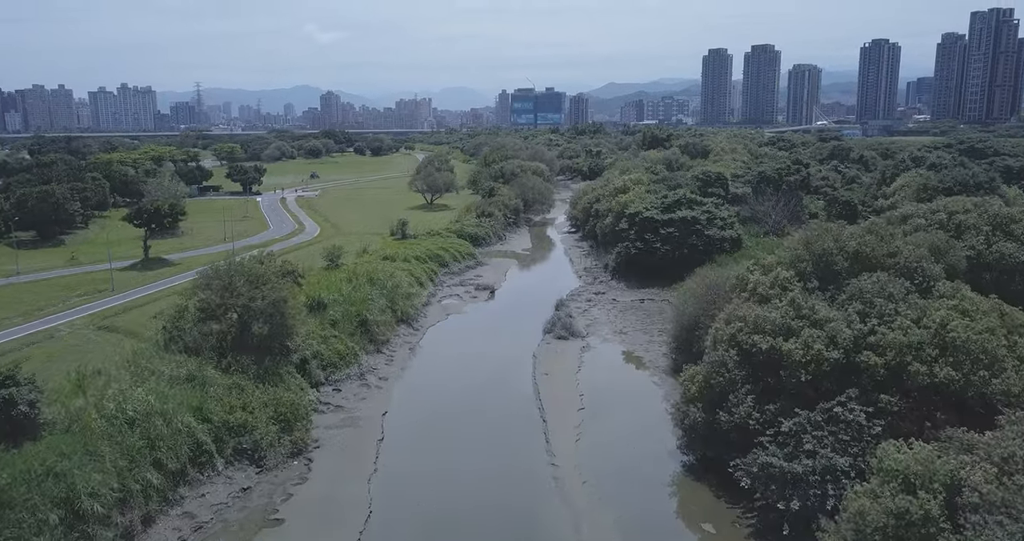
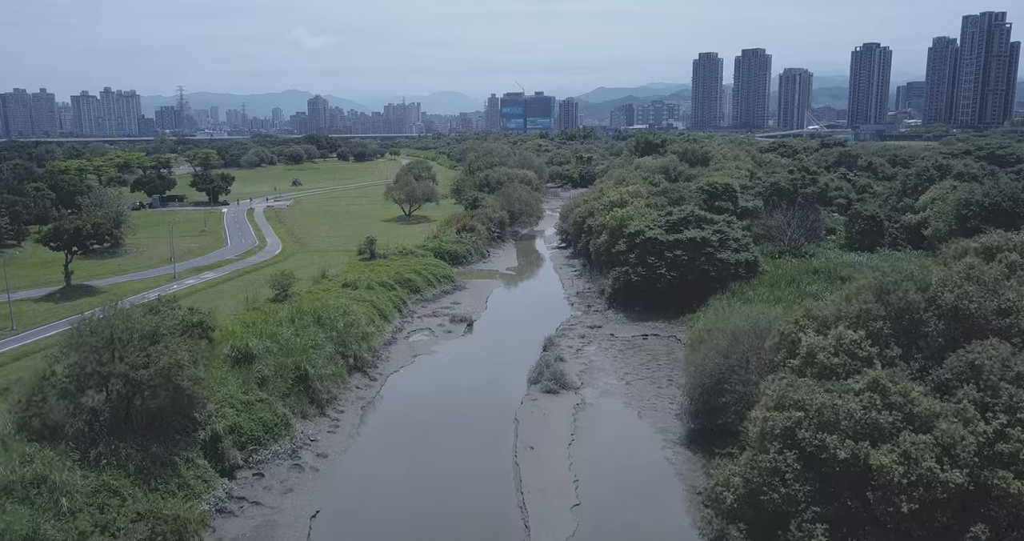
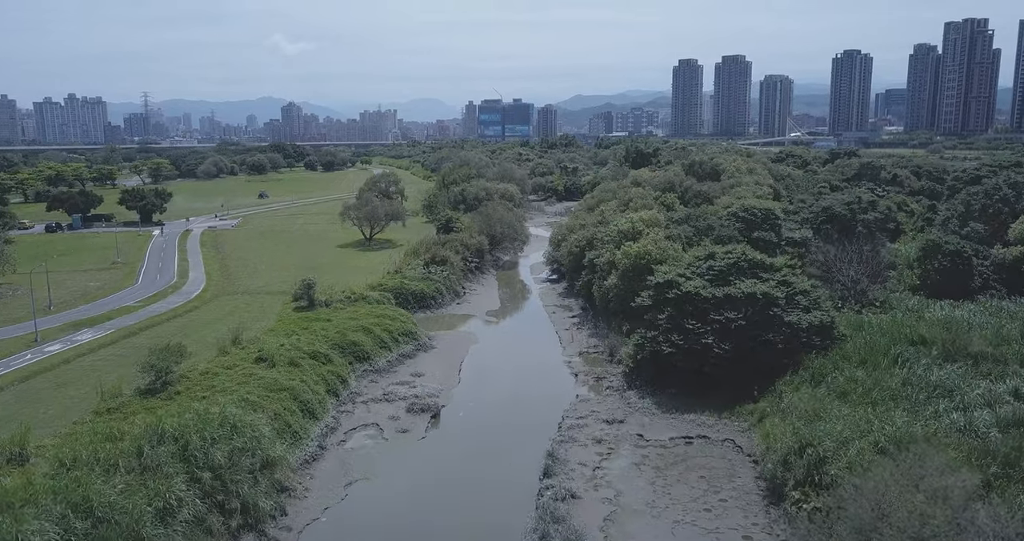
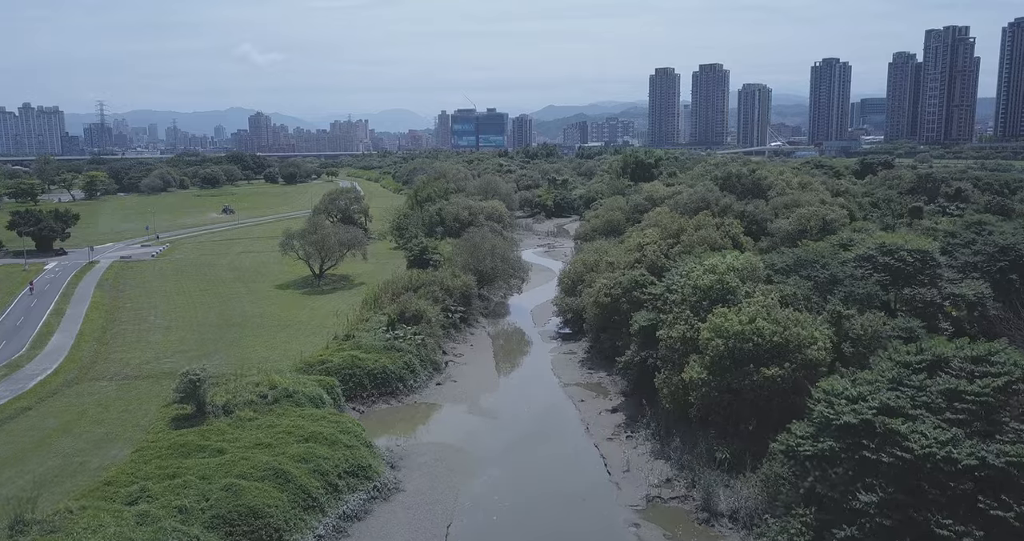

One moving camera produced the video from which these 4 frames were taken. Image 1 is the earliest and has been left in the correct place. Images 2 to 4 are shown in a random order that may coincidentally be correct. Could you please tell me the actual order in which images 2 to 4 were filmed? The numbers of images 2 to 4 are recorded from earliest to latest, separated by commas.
2, 3, 4
